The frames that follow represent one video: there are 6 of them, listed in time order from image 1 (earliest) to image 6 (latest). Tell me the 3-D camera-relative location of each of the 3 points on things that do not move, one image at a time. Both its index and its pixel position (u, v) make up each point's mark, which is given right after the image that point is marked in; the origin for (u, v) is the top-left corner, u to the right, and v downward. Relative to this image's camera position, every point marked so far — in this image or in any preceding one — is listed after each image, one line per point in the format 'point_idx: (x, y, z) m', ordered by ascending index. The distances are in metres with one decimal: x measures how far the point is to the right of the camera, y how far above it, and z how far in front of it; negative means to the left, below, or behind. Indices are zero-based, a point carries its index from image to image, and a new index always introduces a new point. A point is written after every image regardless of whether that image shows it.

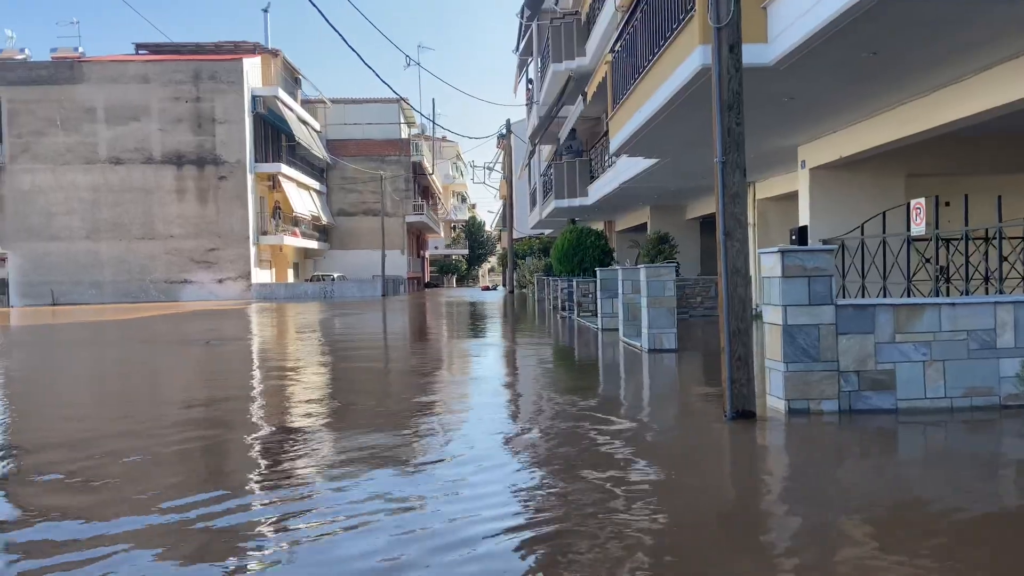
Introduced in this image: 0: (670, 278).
0: (+2.2, +0.1, +10.5) m
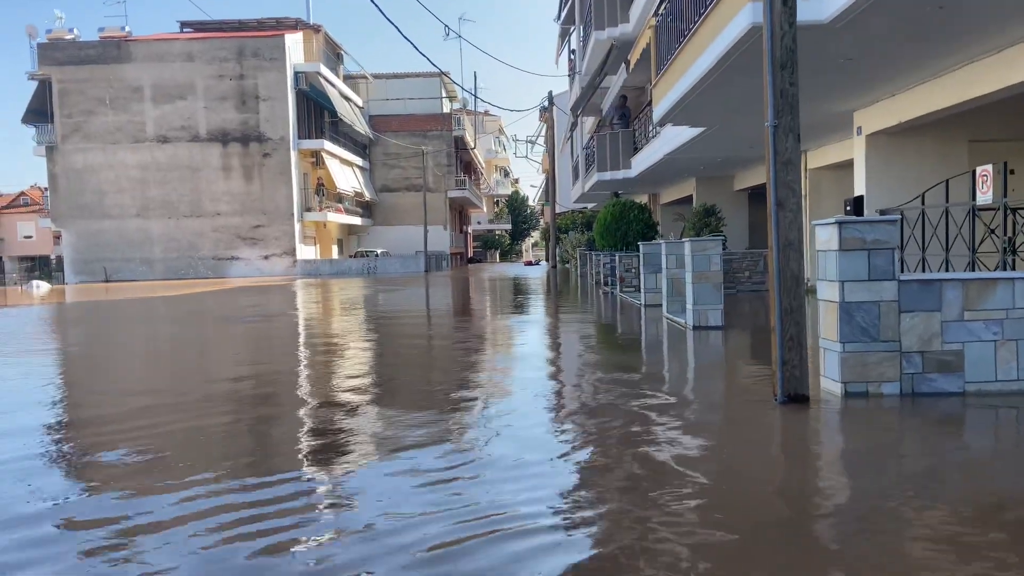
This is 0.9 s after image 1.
0: (+2.8, +0.5, +10.1) m
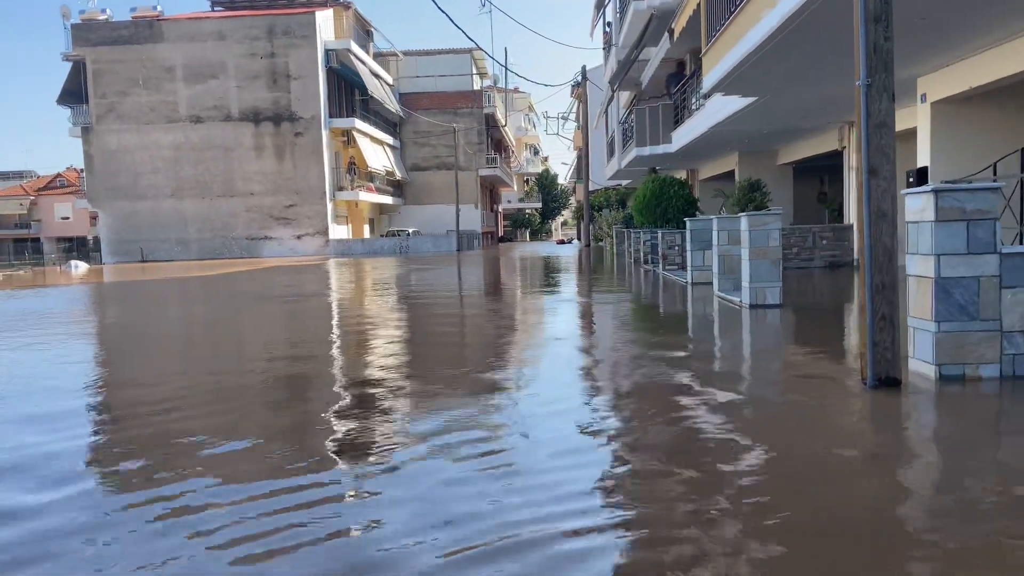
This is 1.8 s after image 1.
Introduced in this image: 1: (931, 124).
0: (+3.3, +0.8, +9.6) m
1: (+5.8, +2.3, +10.5) m
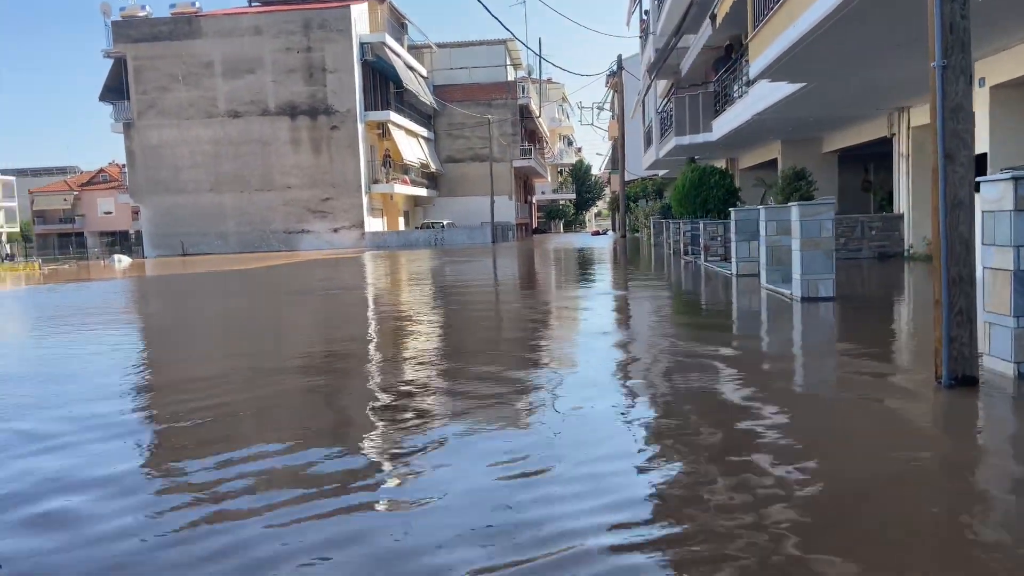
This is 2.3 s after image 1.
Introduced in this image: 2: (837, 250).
0: (+3.9, +0.9, +9.3) m
1: (+6.3, +2.4, +10.1) m
2: (+6.4, +0.7, +15.1) m
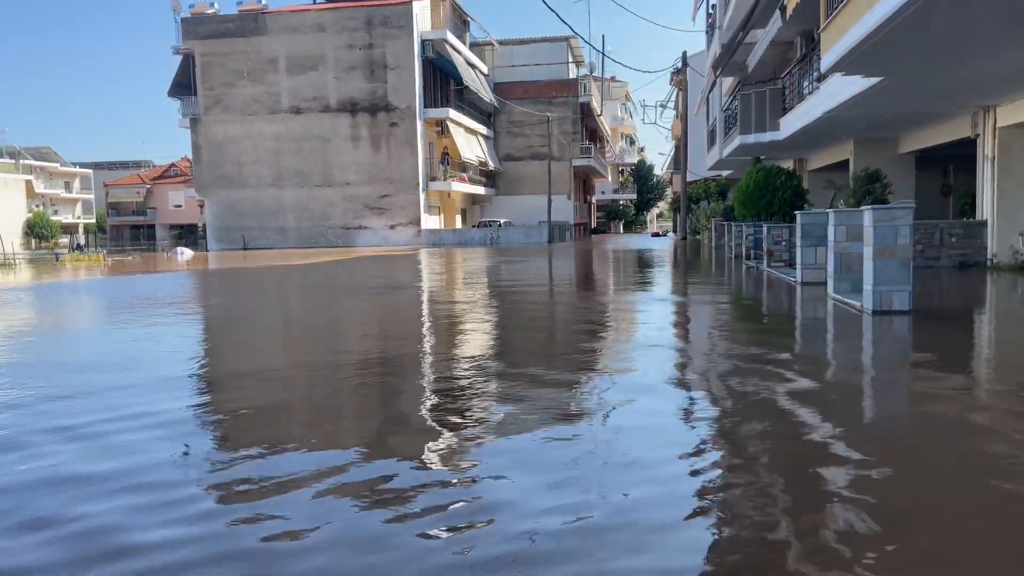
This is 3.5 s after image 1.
0: (+4.4, +0.7, +8.6) m
1: (+7.0, +2.2, +9.2) m
2: (+7.4, +0.6, +14.1) m
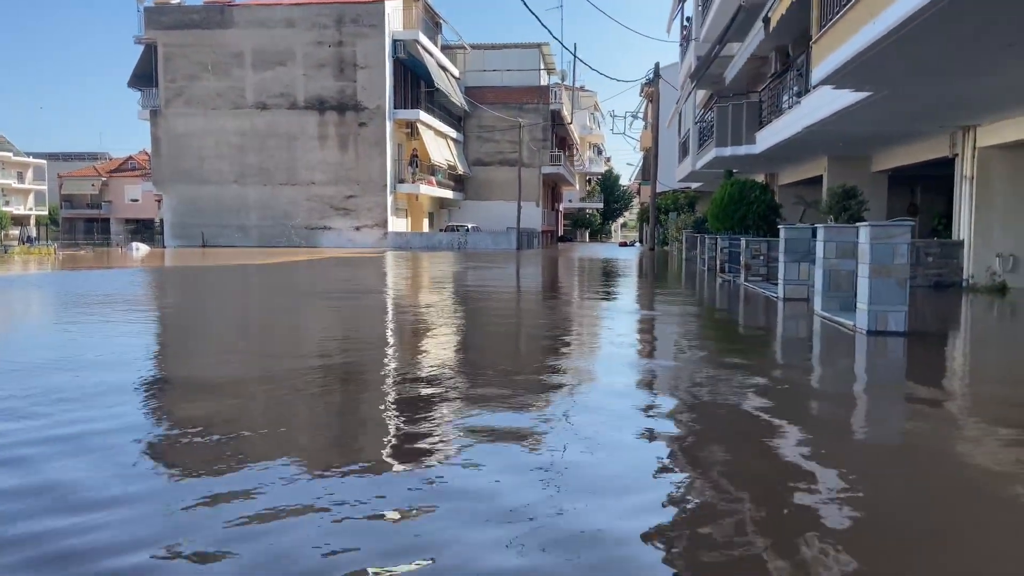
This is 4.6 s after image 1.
0: (+4.2, +0.5, +8.4) m
1: (+6.8, +1.9, +9.1) m
2: (+6.9, +0.2, +14.1) m
